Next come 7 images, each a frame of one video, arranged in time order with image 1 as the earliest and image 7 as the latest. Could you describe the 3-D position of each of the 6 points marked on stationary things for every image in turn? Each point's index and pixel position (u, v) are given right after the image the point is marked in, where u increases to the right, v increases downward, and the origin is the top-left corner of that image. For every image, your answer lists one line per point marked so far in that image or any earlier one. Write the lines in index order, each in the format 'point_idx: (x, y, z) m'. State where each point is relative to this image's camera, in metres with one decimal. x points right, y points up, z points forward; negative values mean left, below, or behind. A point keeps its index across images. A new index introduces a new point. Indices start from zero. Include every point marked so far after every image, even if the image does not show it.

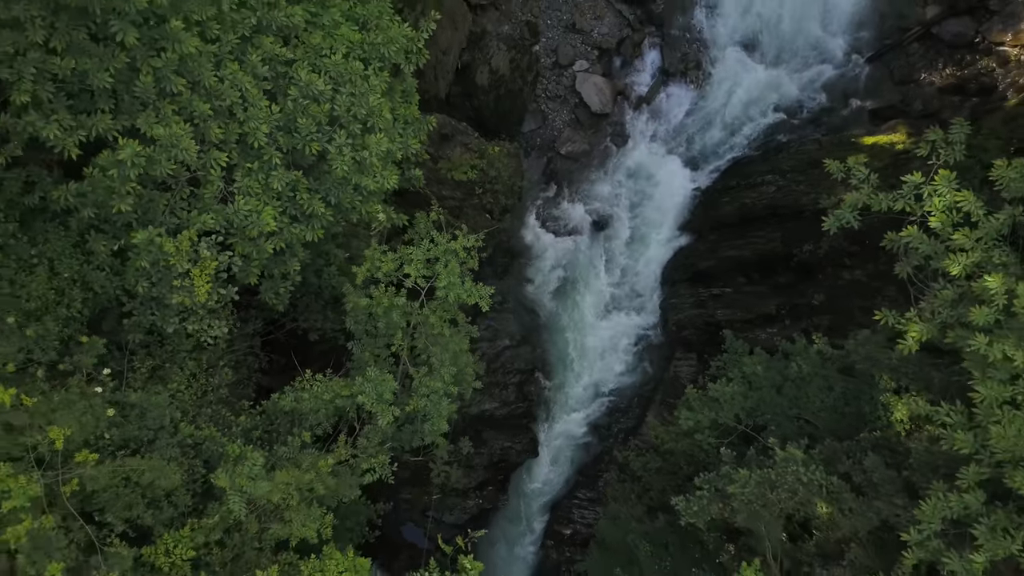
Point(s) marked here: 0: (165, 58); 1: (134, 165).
0: (-3.5, +2.3, +6.0) m
1: (-3.7, +1.2, +5.9) m
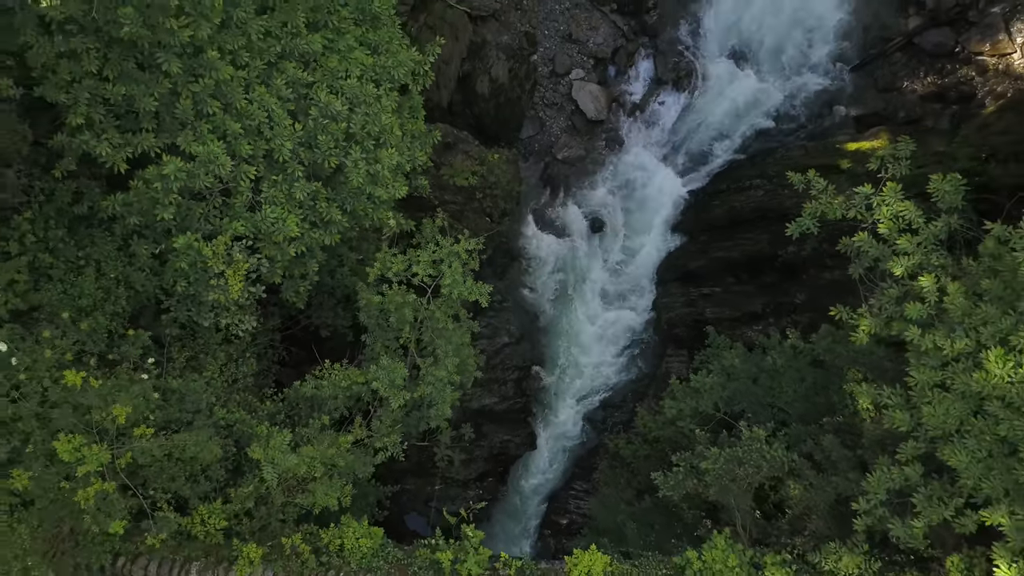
0: (-3.5, +2.3, +6.8) m
1: (-3.7, +1.3, +6.7) m
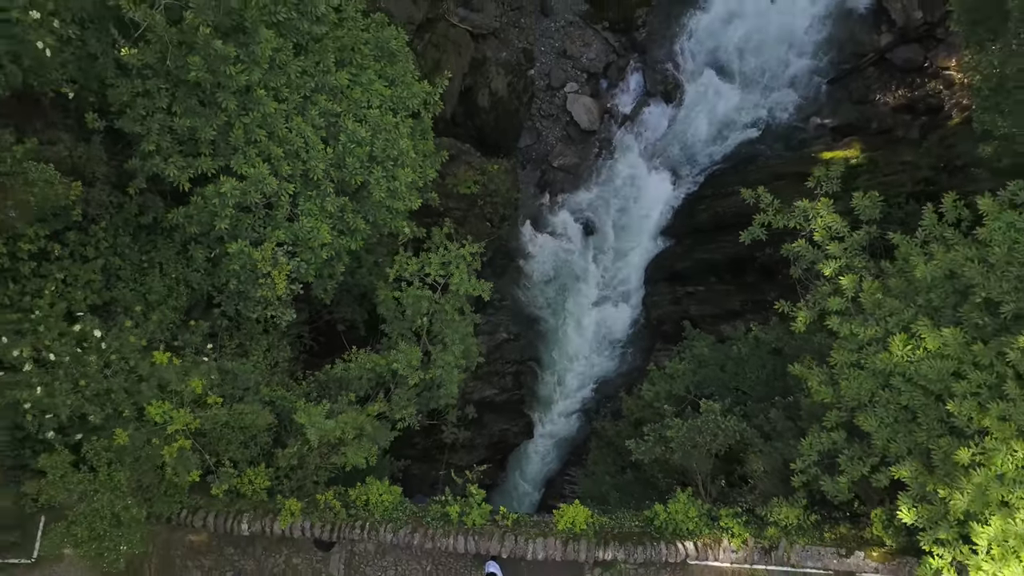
0: (-3.5, +2.4, +8.2) m
1: (-3.8, +1.3, +8.1) m
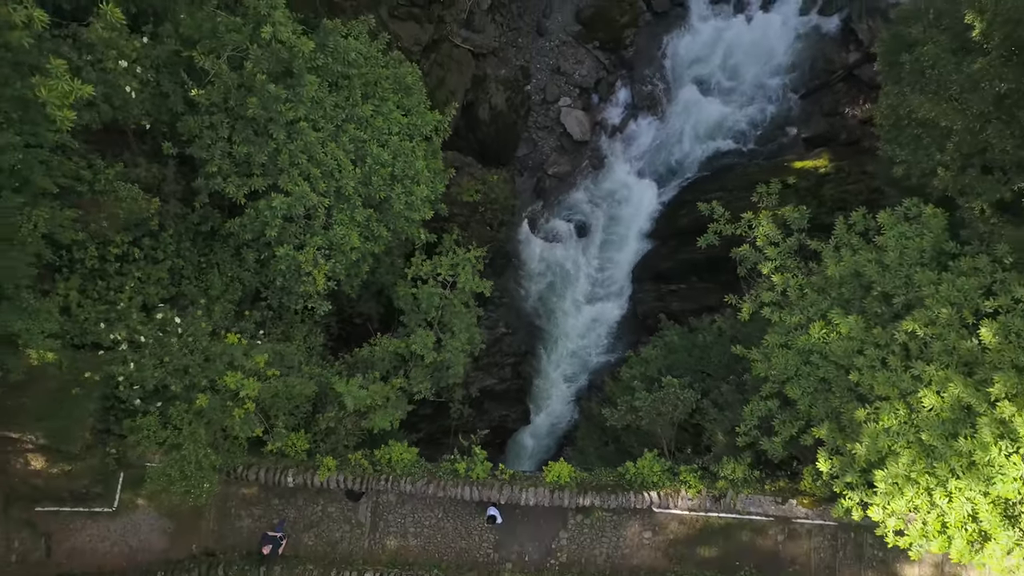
0: (-3.6, +2.4, +10.1) m
1: (-3.8, +1.3, +9.9) m
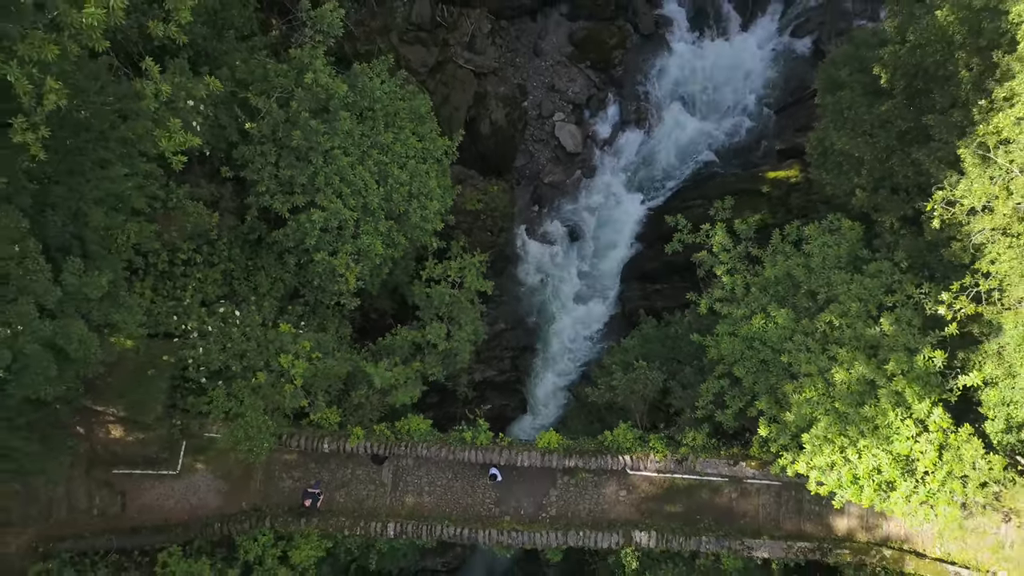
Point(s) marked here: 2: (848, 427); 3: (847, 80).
0: (-3.6, +2.4, +12.1) m
1: (-3.9, +1.4, +12.0) m
2: (+5.6, -2.3, +10.0) m
3: (+6.4, +4.0, +11.6) m
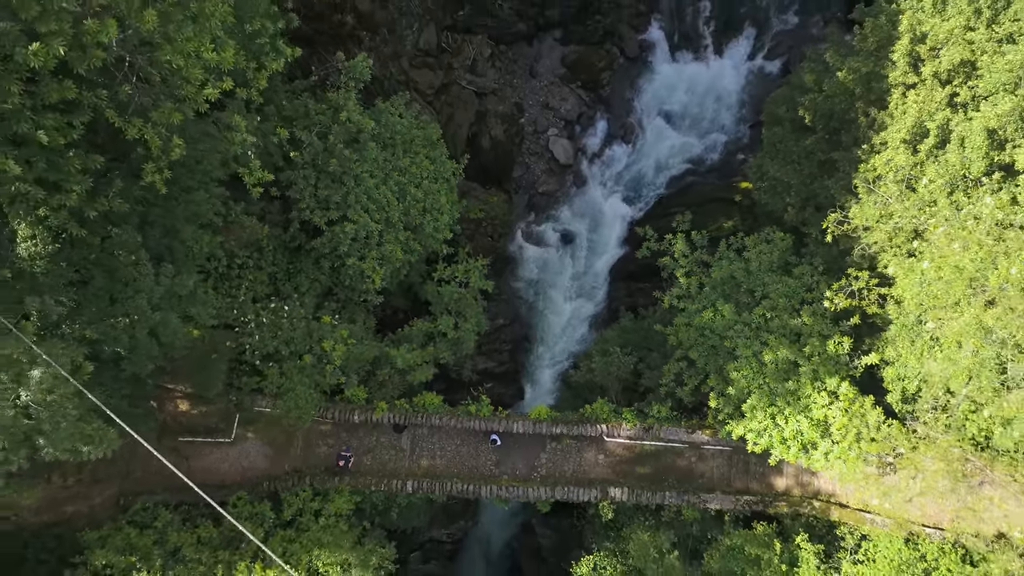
0: (-3.7, +2.5, +14.7) m
1: (-3.9, +1.4, +14.6) m
2: (+5.6, -2.3, +12.7) m
3: (+6.4, +4.0, +14.2) m
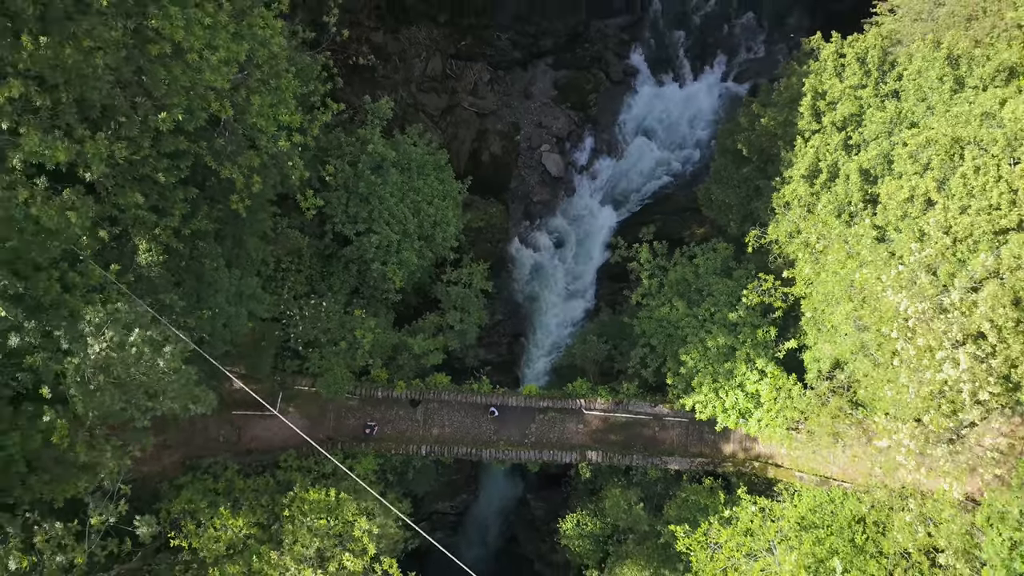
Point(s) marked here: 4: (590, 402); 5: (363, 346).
0: (-3.9, +2.5, +18.0) m
1: (-4.1, +1.4, +17.8) m
2: (+5.4, -2.3, +15.9) m
3: (+6.2, +4.1, +17.4) m
4: (+2.4, -3.5, +18.2) m
5: (-4.4, -1.7, +17.8) m
